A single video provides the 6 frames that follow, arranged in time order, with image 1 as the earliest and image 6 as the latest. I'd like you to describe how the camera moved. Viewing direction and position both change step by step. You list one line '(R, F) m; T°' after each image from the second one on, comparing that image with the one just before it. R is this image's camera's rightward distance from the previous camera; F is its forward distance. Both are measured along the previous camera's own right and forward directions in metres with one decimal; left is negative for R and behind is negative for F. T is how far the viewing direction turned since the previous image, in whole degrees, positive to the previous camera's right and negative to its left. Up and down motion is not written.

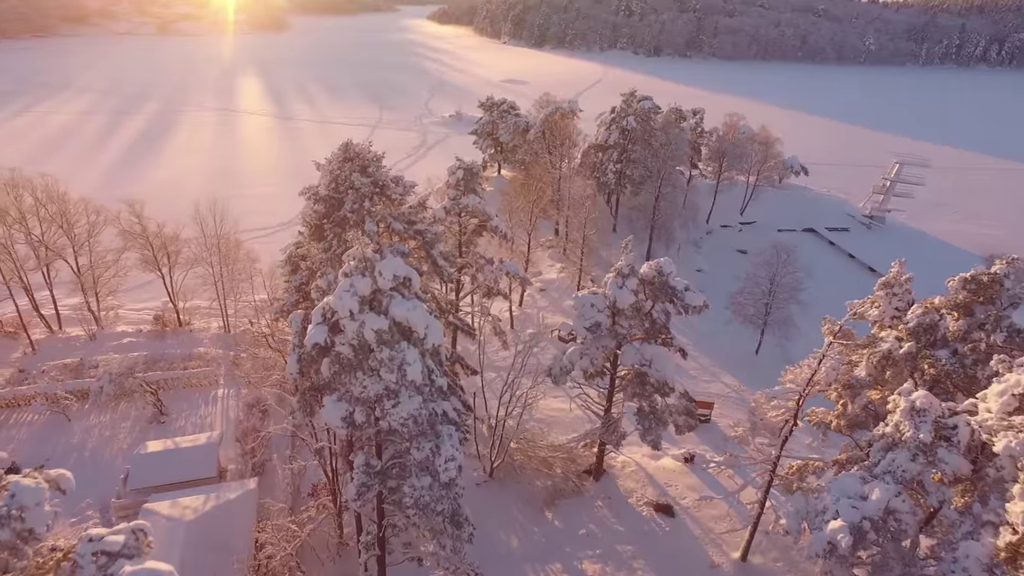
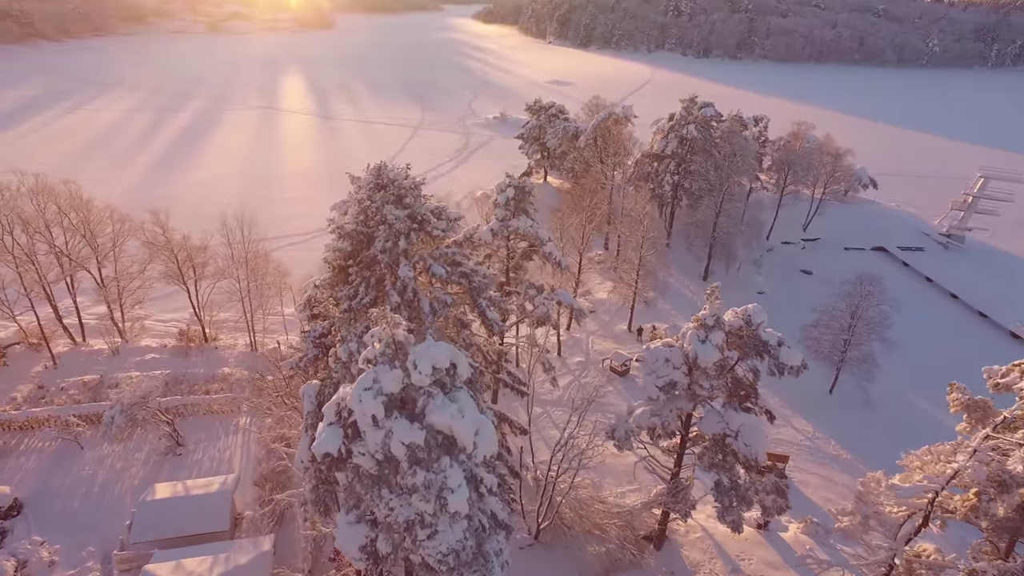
(-0.5, +2.4) m; -3°
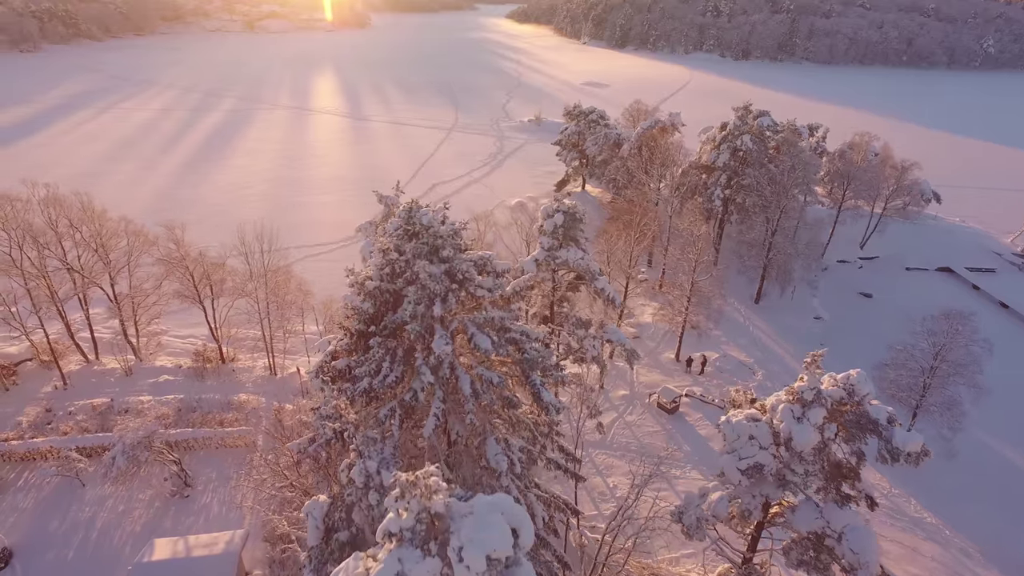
(-0.5, +2.2) m; -2°
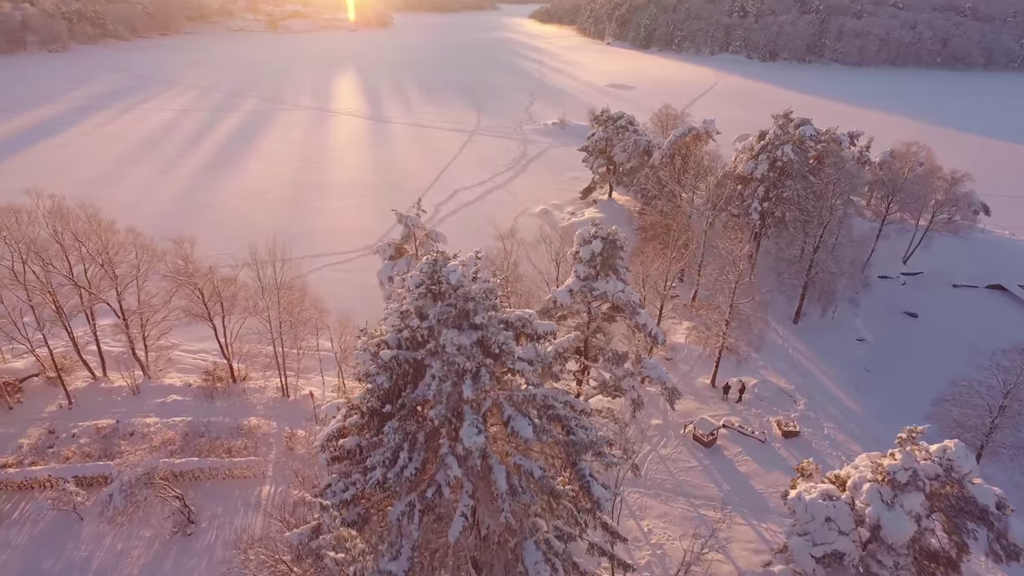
(-0.3, +1.5) m; -2°
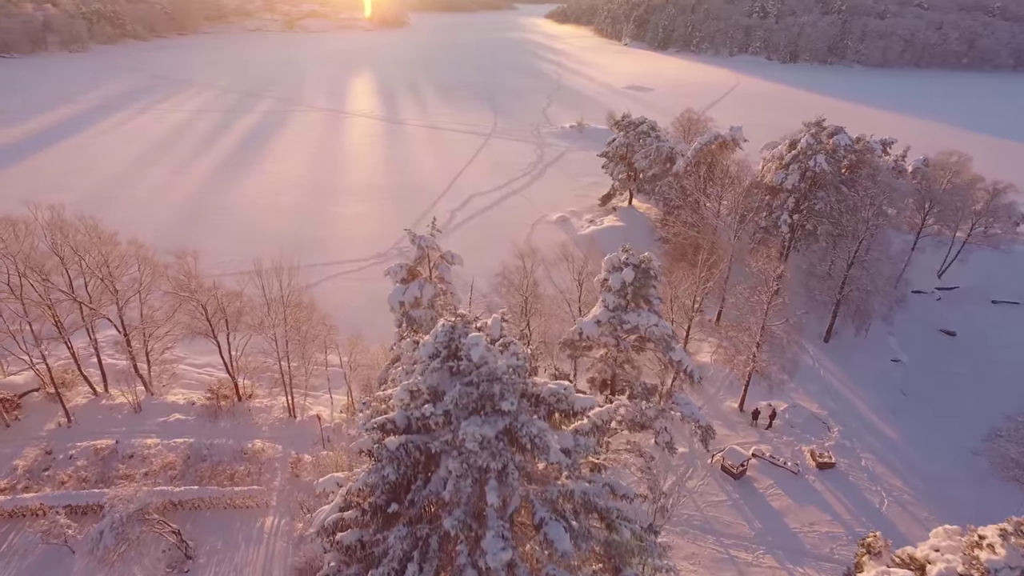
(-0.2, +1.2) m; -1°
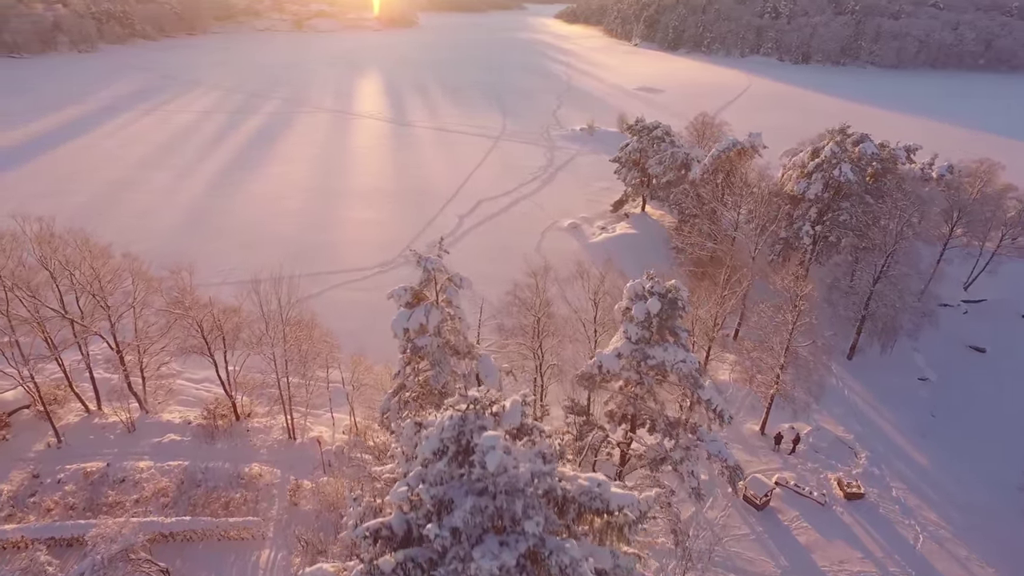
(-0.1, +1.1) m; -1°
